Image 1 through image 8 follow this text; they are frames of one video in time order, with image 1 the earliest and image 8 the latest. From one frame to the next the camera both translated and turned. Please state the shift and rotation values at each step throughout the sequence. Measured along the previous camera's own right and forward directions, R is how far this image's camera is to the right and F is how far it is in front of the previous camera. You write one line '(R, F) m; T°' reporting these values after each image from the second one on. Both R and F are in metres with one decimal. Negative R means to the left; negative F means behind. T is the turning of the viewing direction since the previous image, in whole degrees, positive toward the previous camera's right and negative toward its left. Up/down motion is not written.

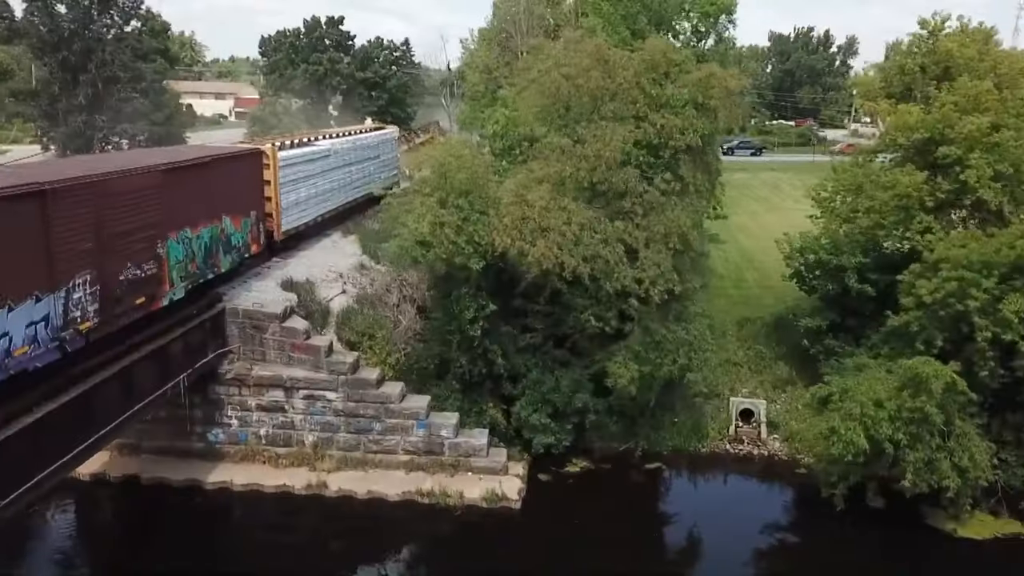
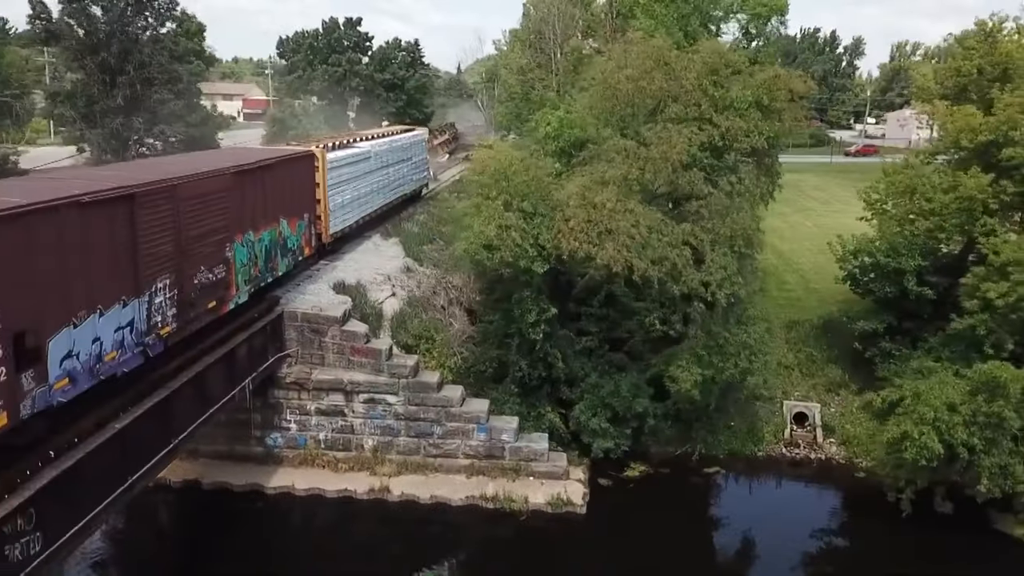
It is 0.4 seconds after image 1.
(-1.2, +0.1) m; 0°
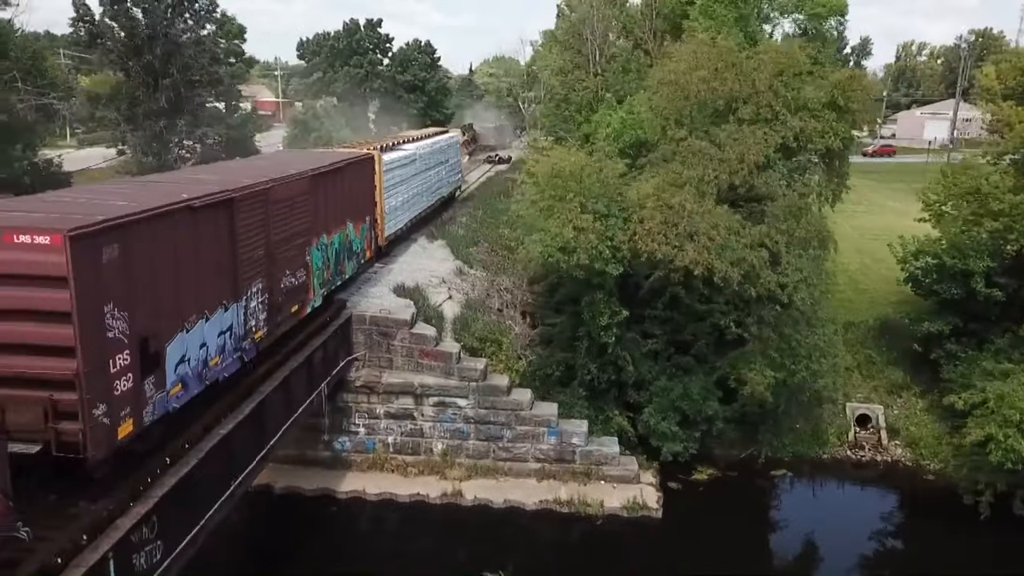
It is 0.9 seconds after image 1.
(-1.4, +0.1) m; 0°
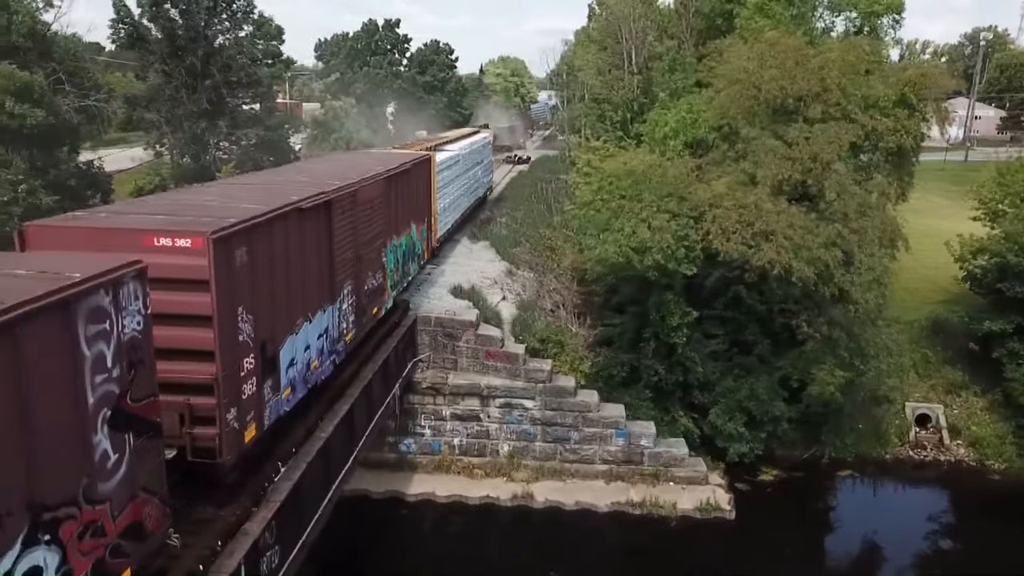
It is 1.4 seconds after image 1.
(-1.4, +0.1) m; 0°
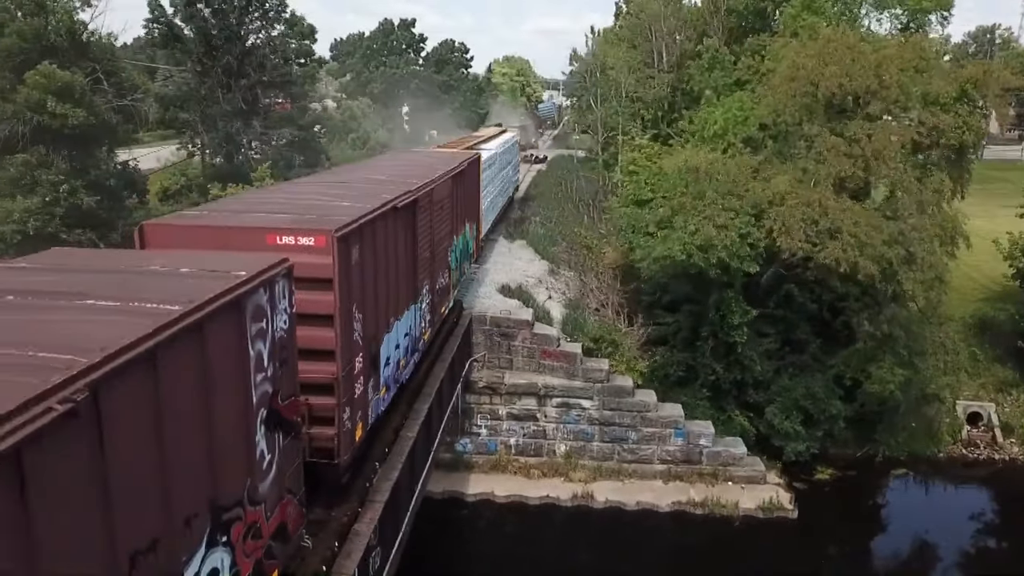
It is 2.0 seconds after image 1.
(-1.2, +0.1) m; 0°
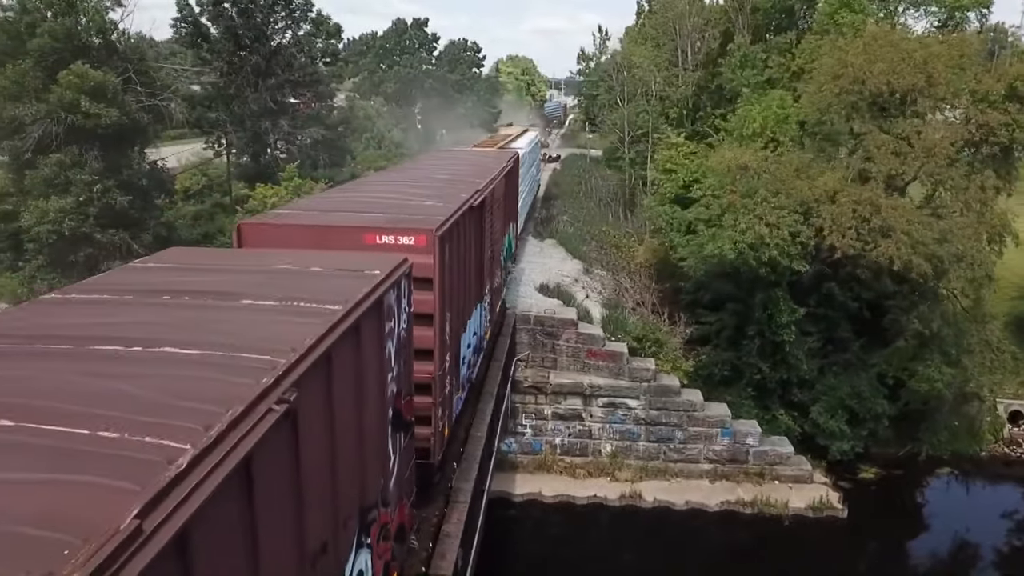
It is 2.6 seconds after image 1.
(-0.9, 0.0) m; 0°
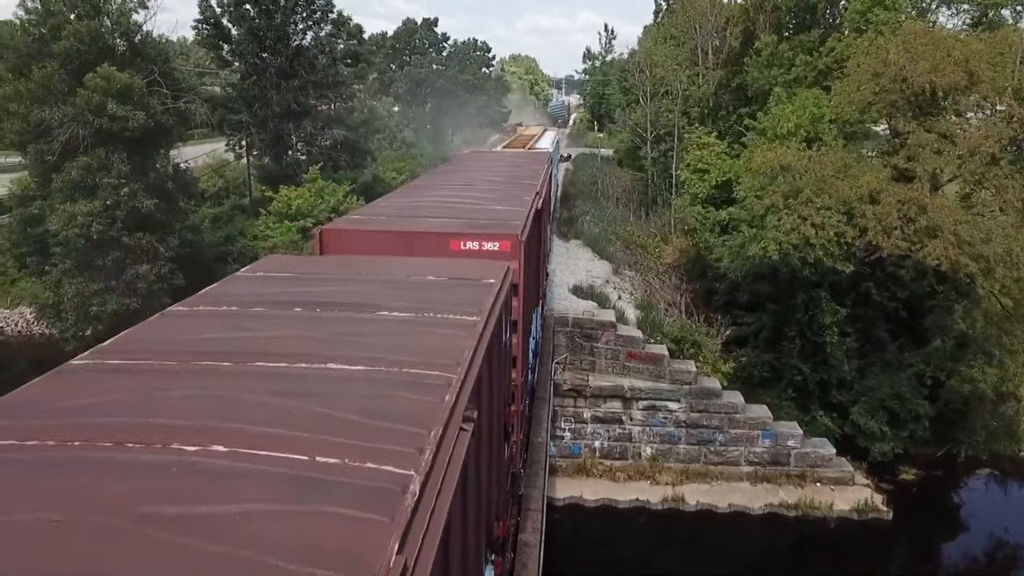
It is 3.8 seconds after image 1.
(-0.8, +0.1) m; 0°
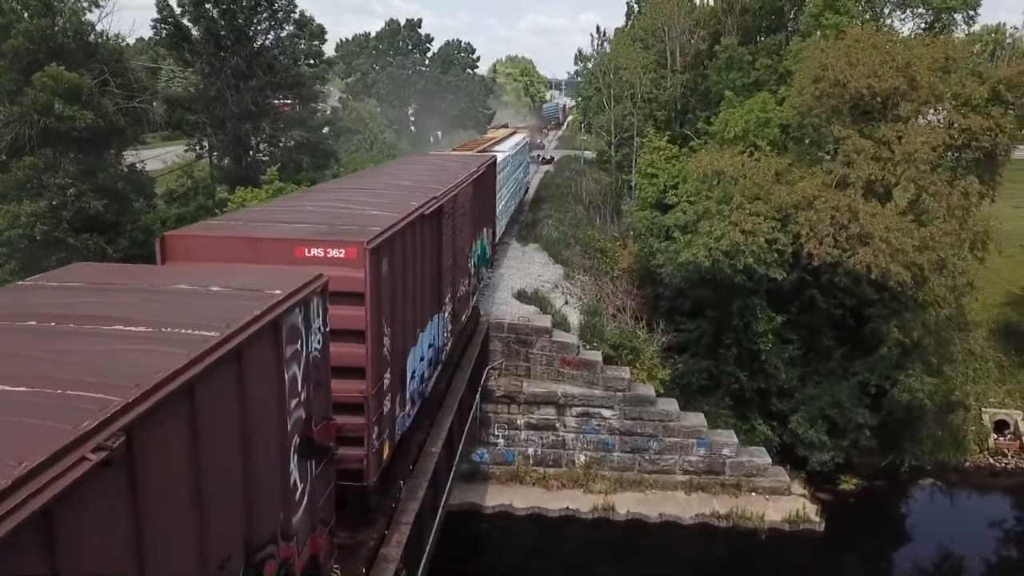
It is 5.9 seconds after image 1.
(+1.4, +0.2) m; 0°
